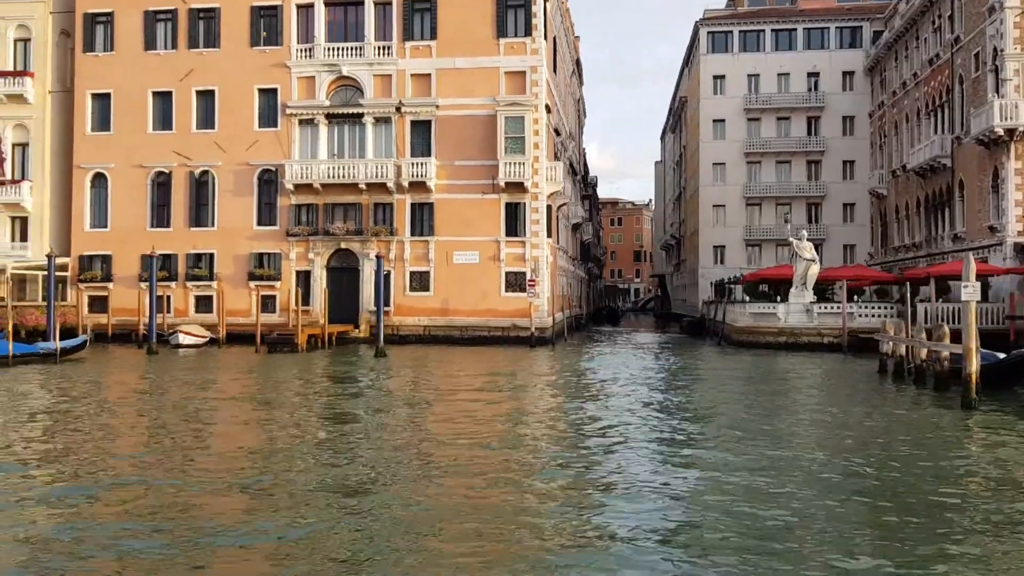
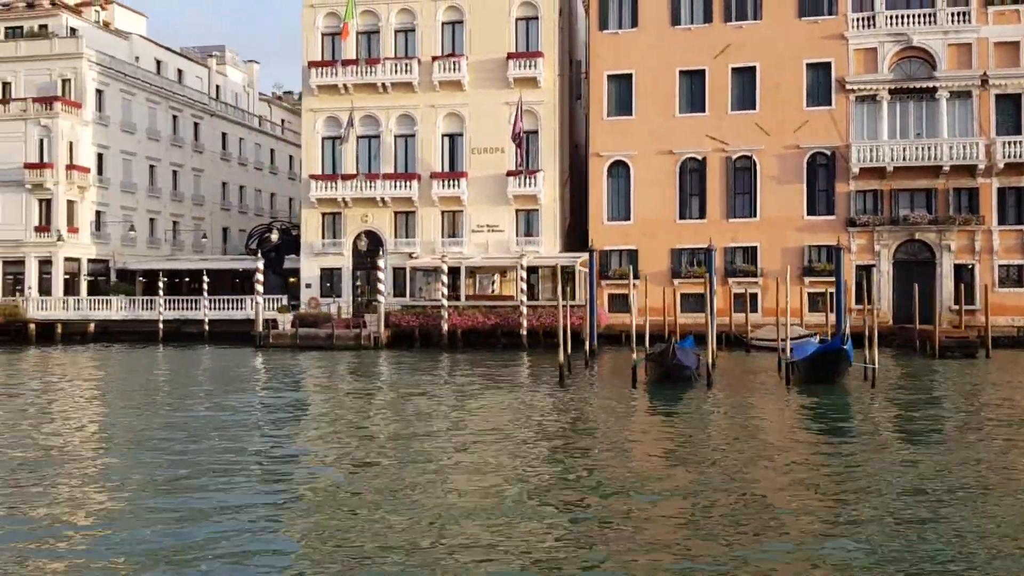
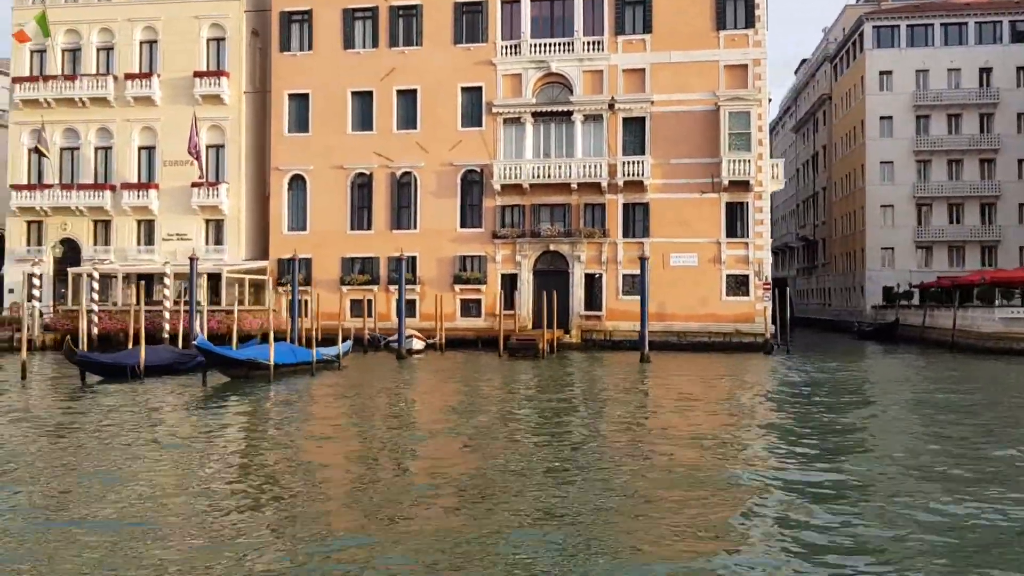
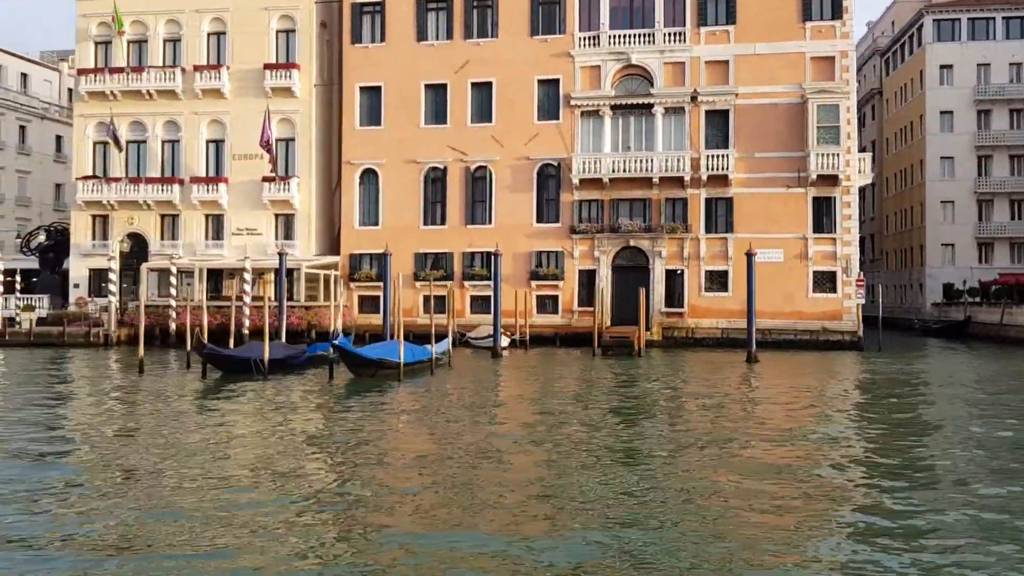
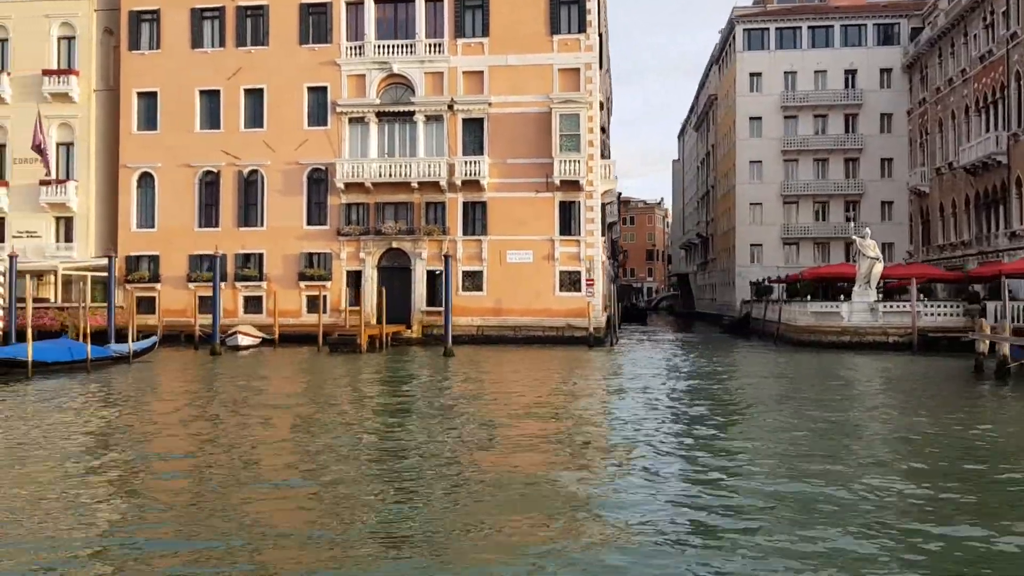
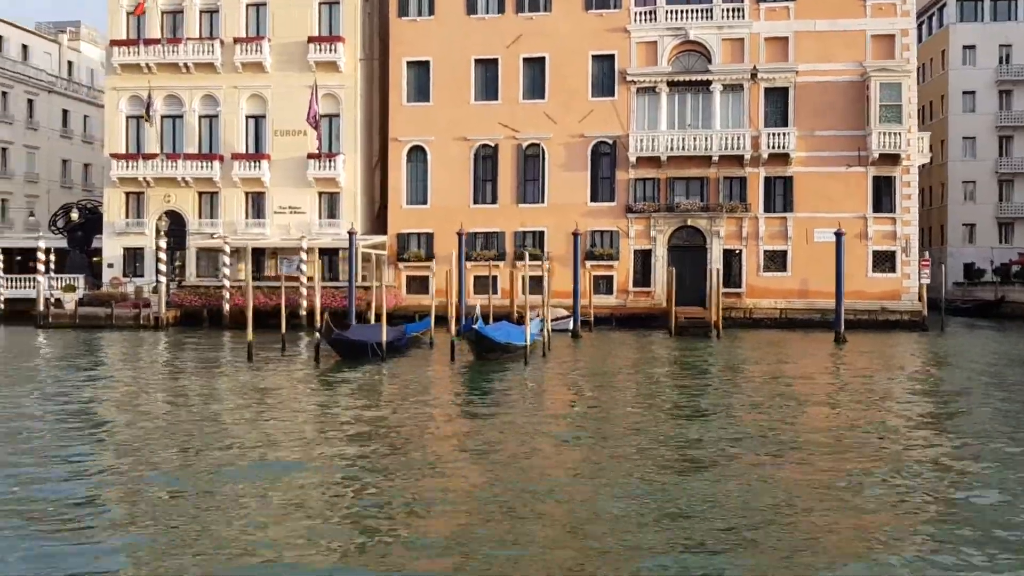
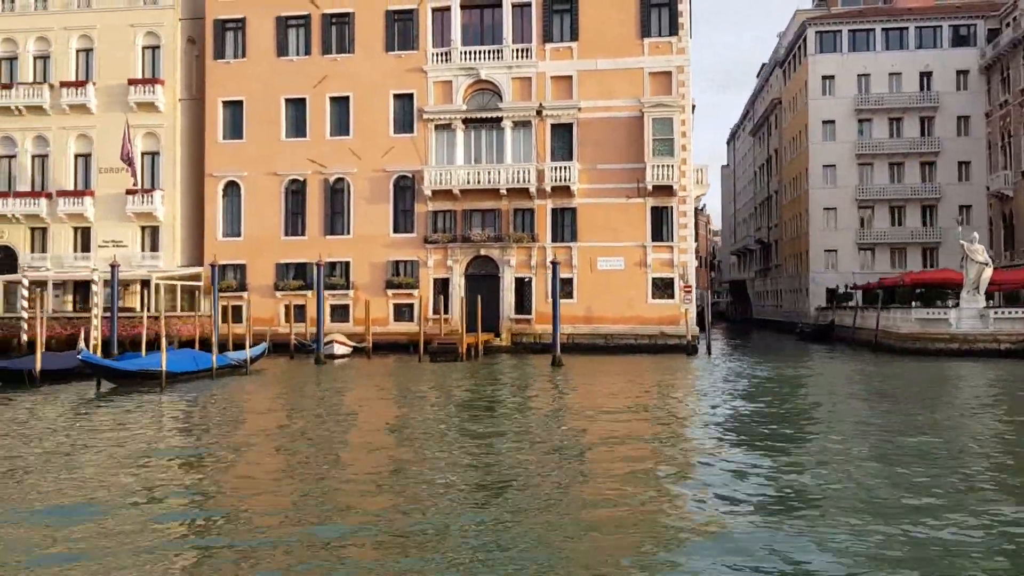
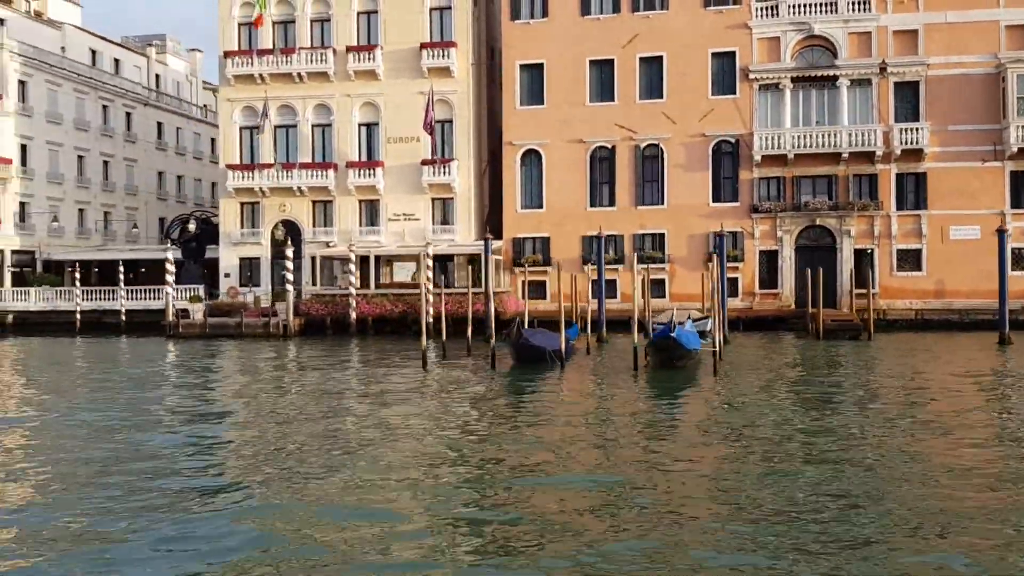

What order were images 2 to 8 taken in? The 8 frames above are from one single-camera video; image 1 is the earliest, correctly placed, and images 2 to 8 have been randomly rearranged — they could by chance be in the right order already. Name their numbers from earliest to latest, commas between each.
5, 7, 3, 4, 6, 8, 2
